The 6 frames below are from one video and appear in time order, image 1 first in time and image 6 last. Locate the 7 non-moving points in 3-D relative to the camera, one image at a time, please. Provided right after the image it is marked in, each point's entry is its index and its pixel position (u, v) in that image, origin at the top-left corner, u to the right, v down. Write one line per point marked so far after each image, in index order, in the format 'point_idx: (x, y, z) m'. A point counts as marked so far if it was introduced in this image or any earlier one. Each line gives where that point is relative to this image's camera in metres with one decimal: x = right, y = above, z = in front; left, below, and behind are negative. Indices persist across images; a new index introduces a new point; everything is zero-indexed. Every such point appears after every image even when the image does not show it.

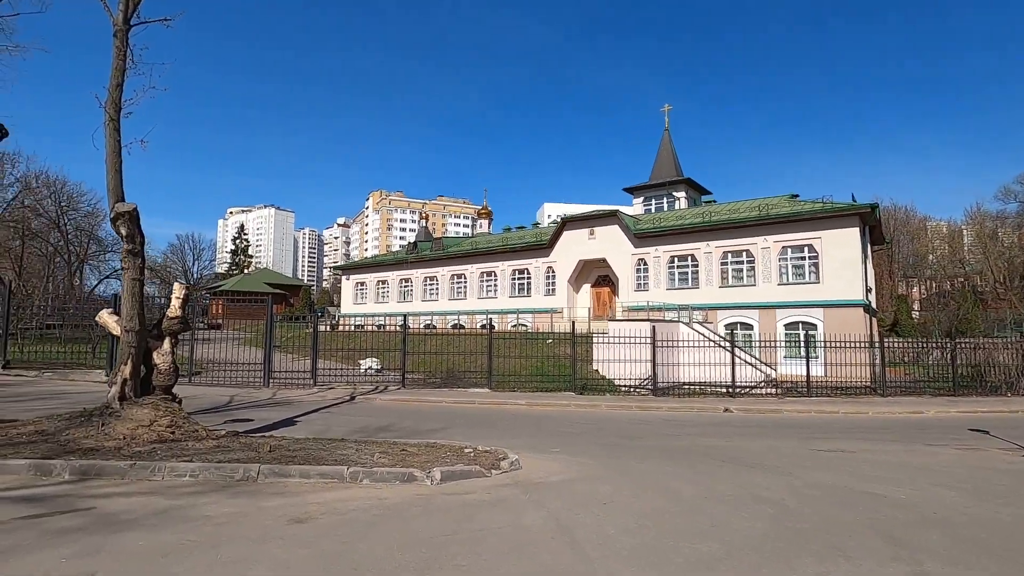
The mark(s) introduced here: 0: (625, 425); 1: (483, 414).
0: (+2.5, -3.1, +13.0) m
1: (-0.7, -3.1, +14.3) m
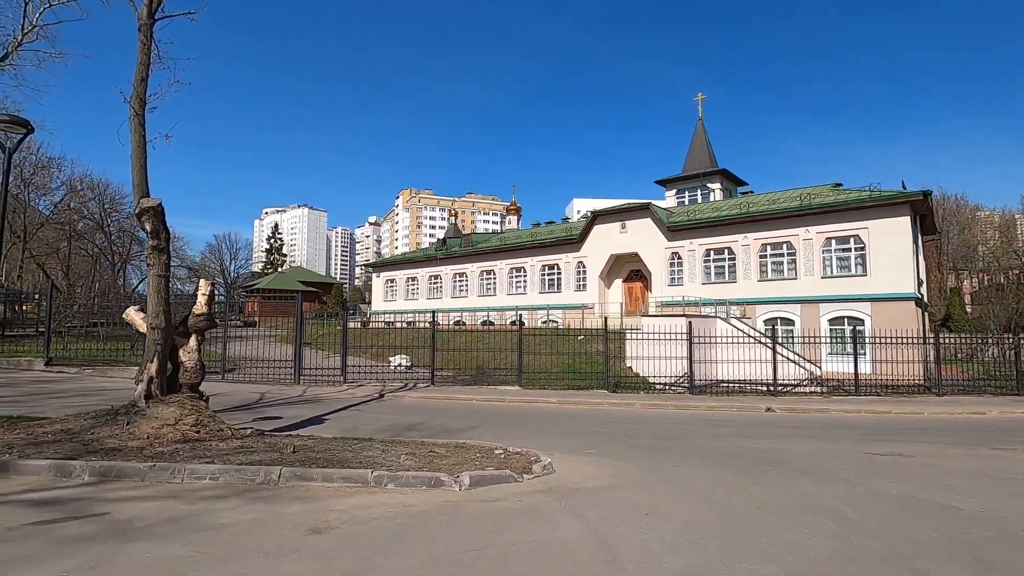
0: (+3.2, -3.0, +12.5) m
1: (0.0, -3.0, +14.0) m
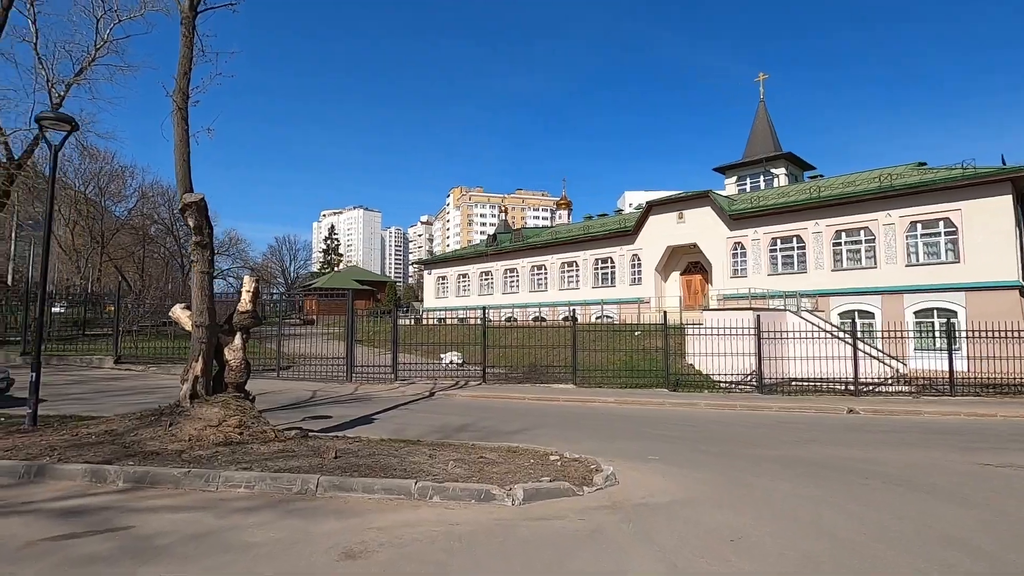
0: (+4.3, -2.8, +11.6) m
1: (+1.3, -2.8, +13.3) m
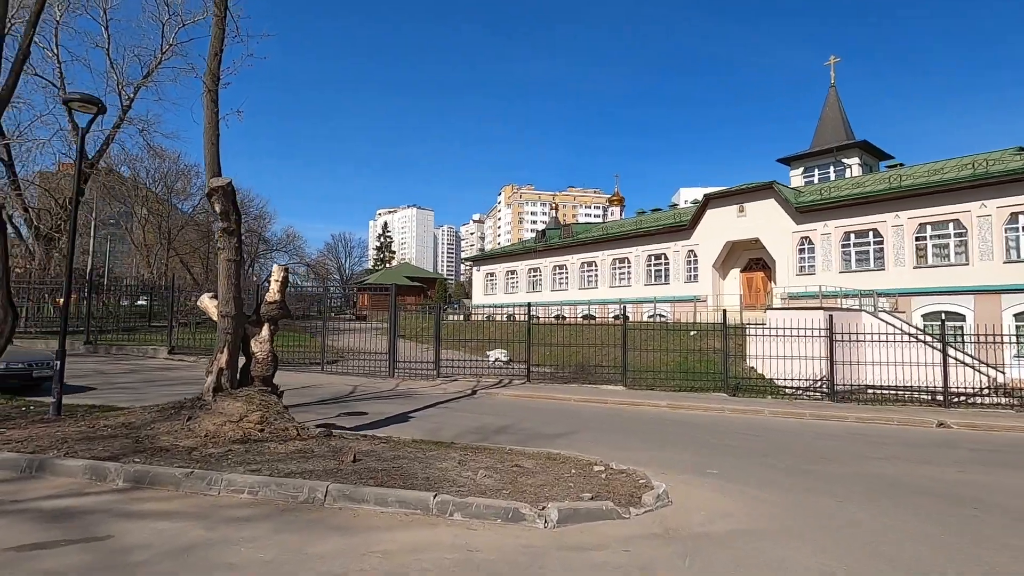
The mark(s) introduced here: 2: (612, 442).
0: (+5.1, -2.7, +10.4) m
1: (+2.3, -2.7, +12.4) m
2: (+1.7, -2.6, +9.6) m
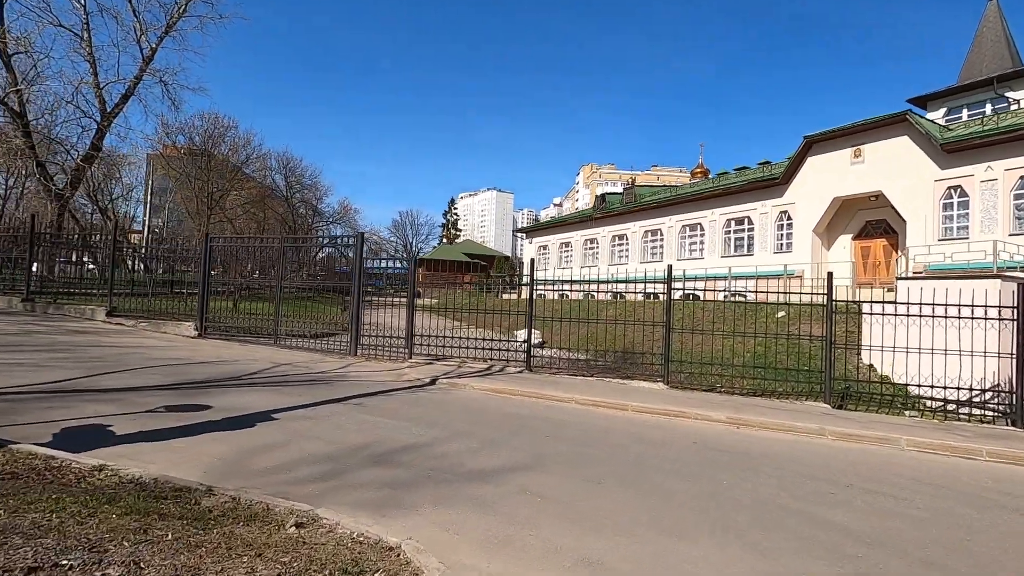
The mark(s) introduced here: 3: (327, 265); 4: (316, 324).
0: (+4.1, -2.0, +5.1) m
1: (+1.6, -1.9, +7.4) m
2: (+0.6, -1.7, +4.7) m
3: (-4.6, +0.6, +14.3) m
4: (-4.9, -0.9, +14.4) m
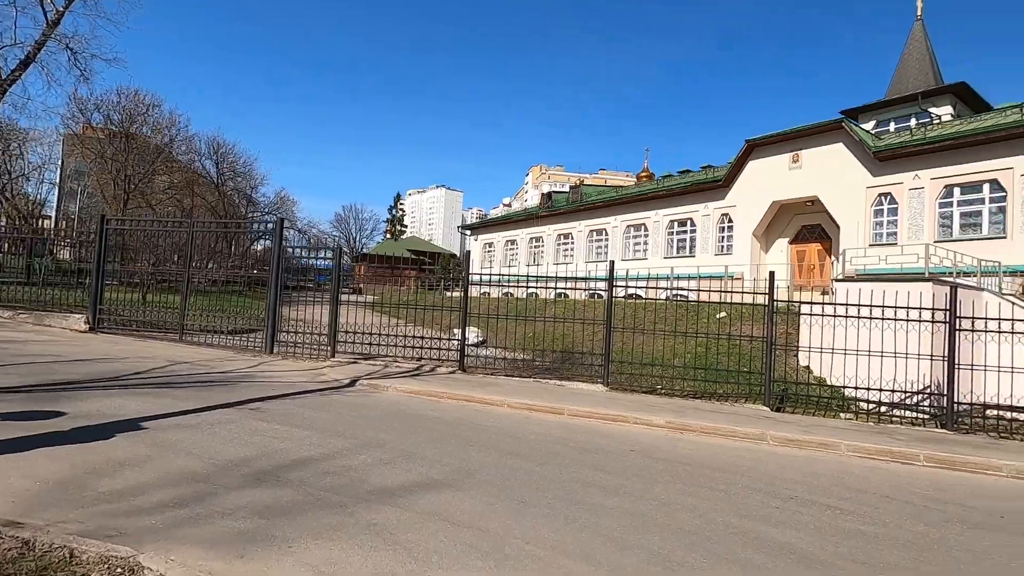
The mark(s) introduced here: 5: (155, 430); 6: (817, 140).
0: (+3.4, -2.0, +4.7) m
1: (+0.7, -1.8, +6.8) m
2: (-0.1, -1.6, +4.0) m
3: (-6.1, +0.8, +13.1) m
4: (-6.4, -0.7, +13.2) m
5: (-3.4, -1.3, +5.5) m
6: (+10.0, +4.8, +18.7) m
